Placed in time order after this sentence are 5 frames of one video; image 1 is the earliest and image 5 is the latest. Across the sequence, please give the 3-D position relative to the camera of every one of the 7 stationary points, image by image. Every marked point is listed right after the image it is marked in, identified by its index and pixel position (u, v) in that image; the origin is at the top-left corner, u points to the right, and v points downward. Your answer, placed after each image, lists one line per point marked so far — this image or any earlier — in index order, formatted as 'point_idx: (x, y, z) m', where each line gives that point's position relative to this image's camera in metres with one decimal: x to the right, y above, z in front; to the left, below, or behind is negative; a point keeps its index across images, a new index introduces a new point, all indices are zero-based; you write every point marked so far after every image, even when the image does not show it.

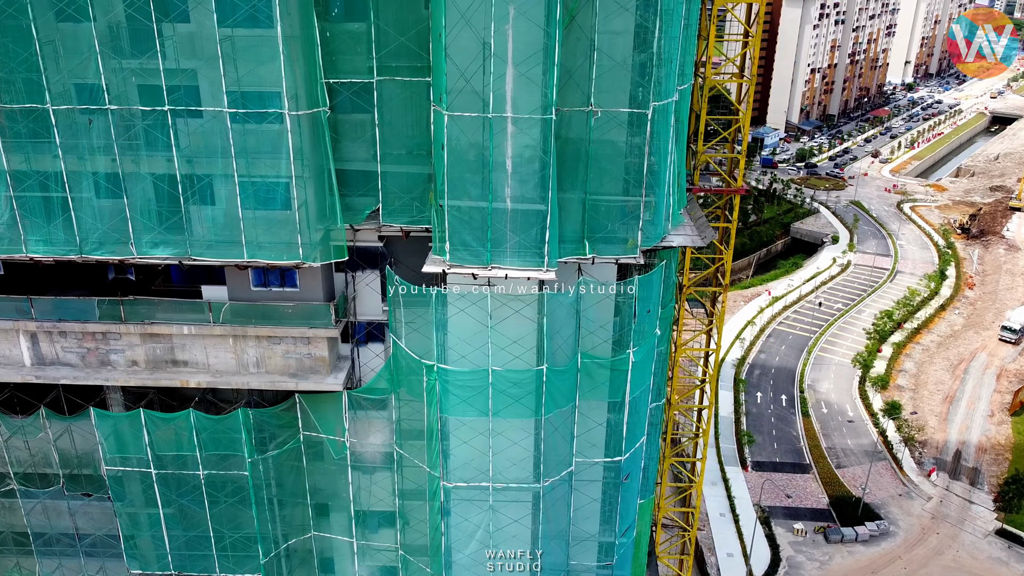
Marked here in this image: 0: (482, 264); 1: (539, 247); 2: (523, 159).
0: (-0.9, +0.6, +19.9) m
1: (+0.5, +1.0, +19.7) m
2: (+0.1, +3.0, +18.9) m
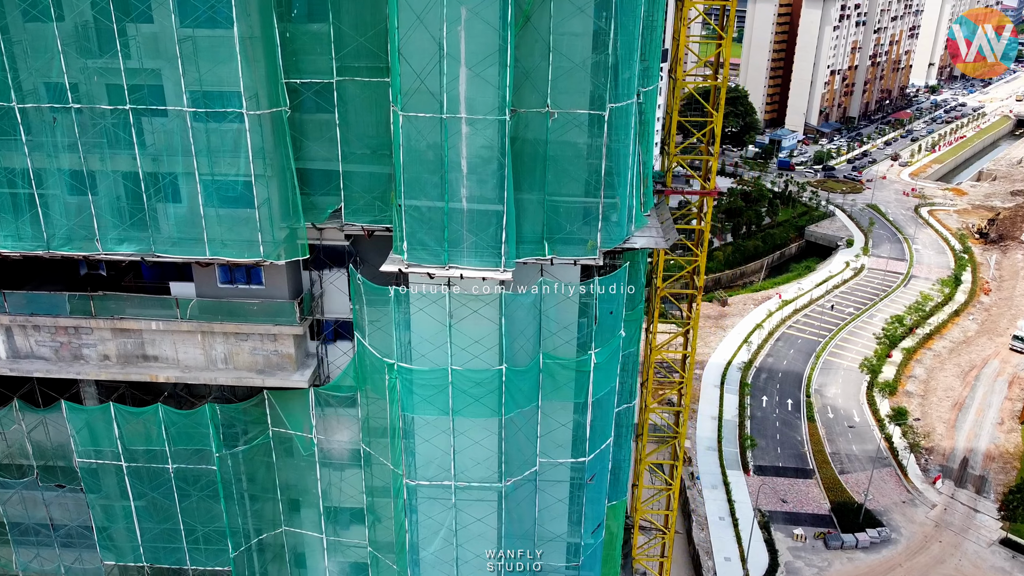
0: (-1.9, +0.6, +20.0) m
1: (-0.6, +1.0, +19.8) m
2: (-1.0, +3.0, +19.0) m
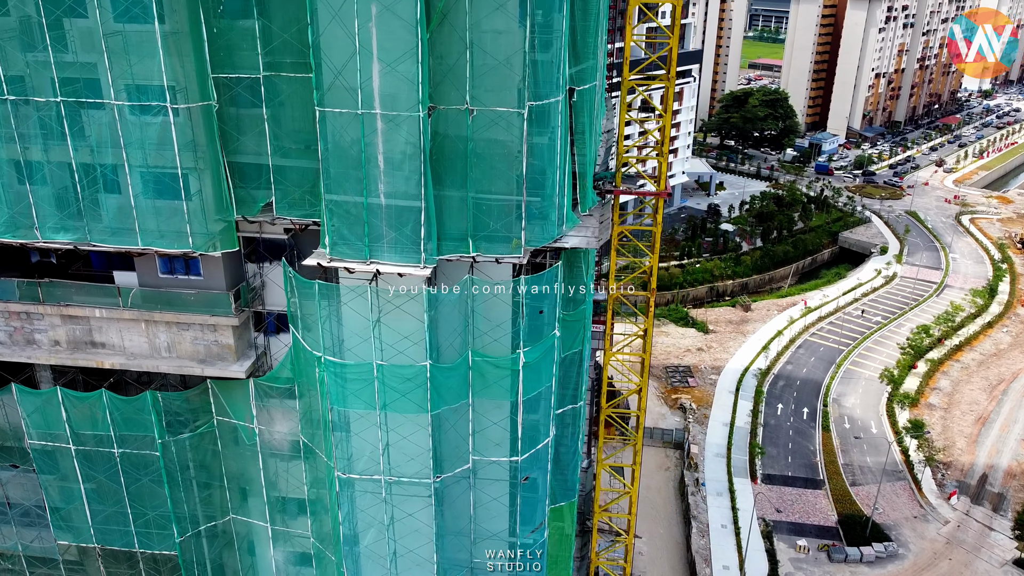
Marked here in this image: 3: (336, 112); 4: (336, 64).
0: (-3.8, +0.7, +20.2) m
1: (-2.5, +1.1, +19.9) m
2: (-2.9, +3.1, +19.1) m
3: (-4.1, +4.1, +19.0) m
4: (-4.1, +5.1, +18.6) m
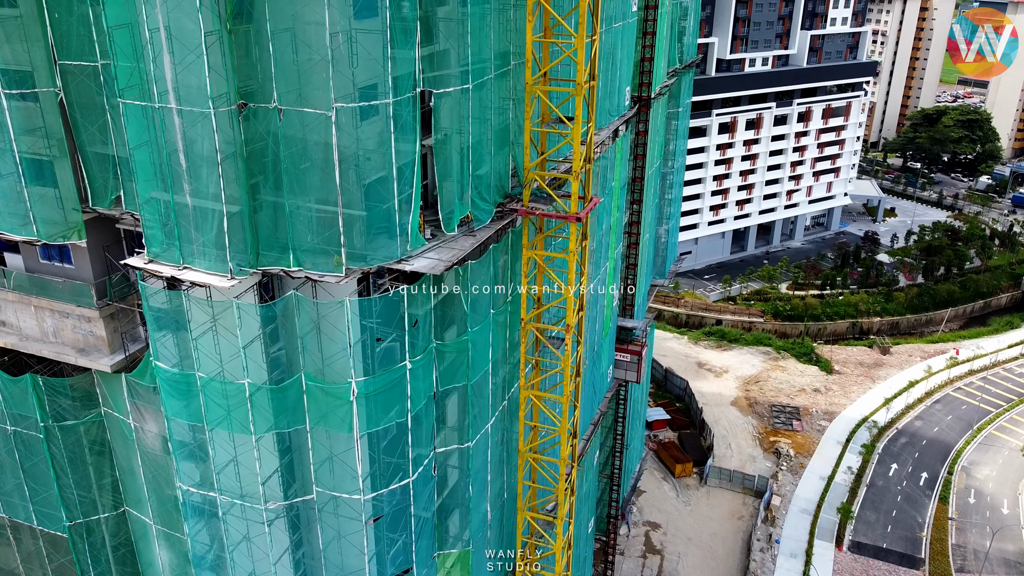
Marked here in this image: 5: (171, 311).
0: (-7.8, +0.6, +18.9) m
1: (-6.5, +0.8, +18.3) m
2: (-6.9, +2.9, +17.7) m
3: (-8.0, +4.0, +17.8) m
4: (-7.9, +5.0, +17.4) m
5: (-8.3, -0.6, +19.8) m
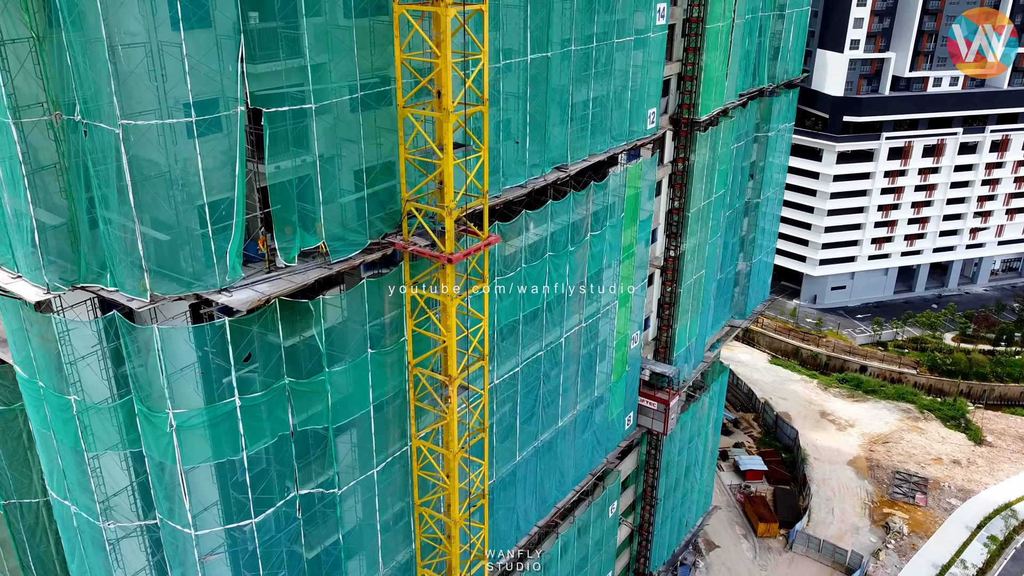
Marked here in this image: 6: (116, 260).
0: (-11.3, +0.4, +18.7) m
1: (-10.2, +0.5, +17.8) m
2: (-10.5, +2.6, +17.3) m
3: (-11.5, +3.8, +17.7) m
4: (-11.4, +4.9, +17.2) m
5: (-11.8, -0.7, +19.6) m
6: (-8.2, +0.6, +17.7) m
